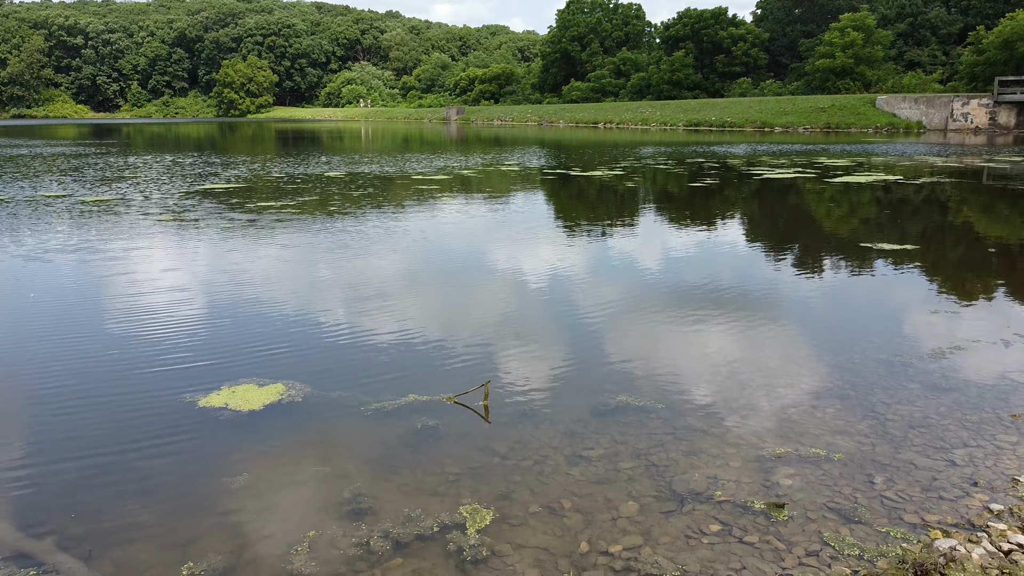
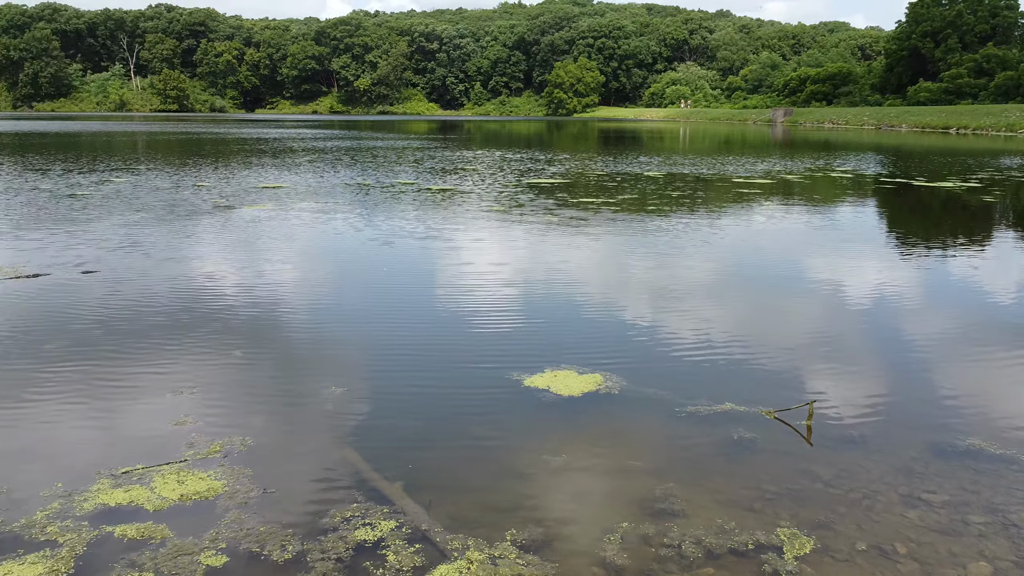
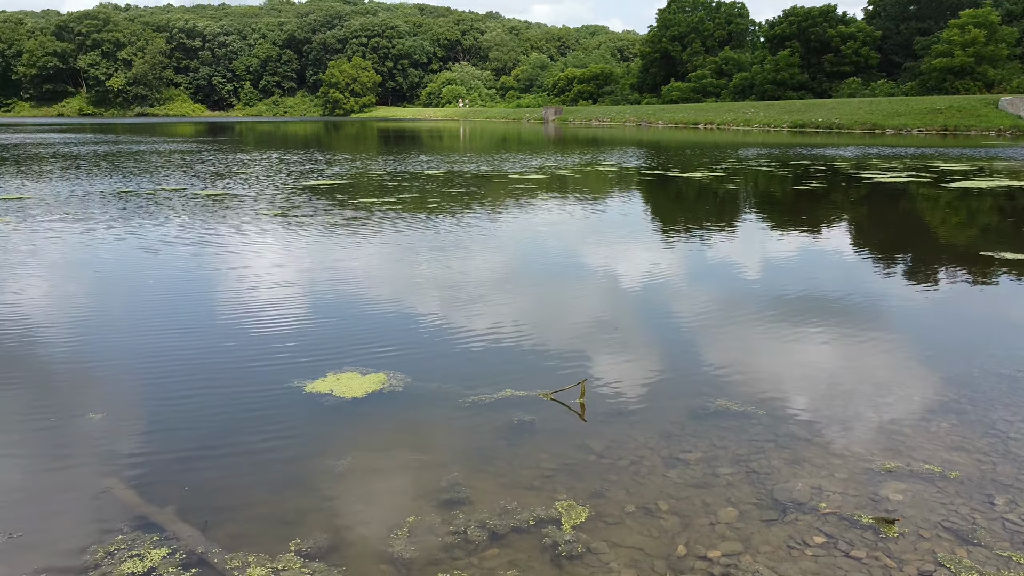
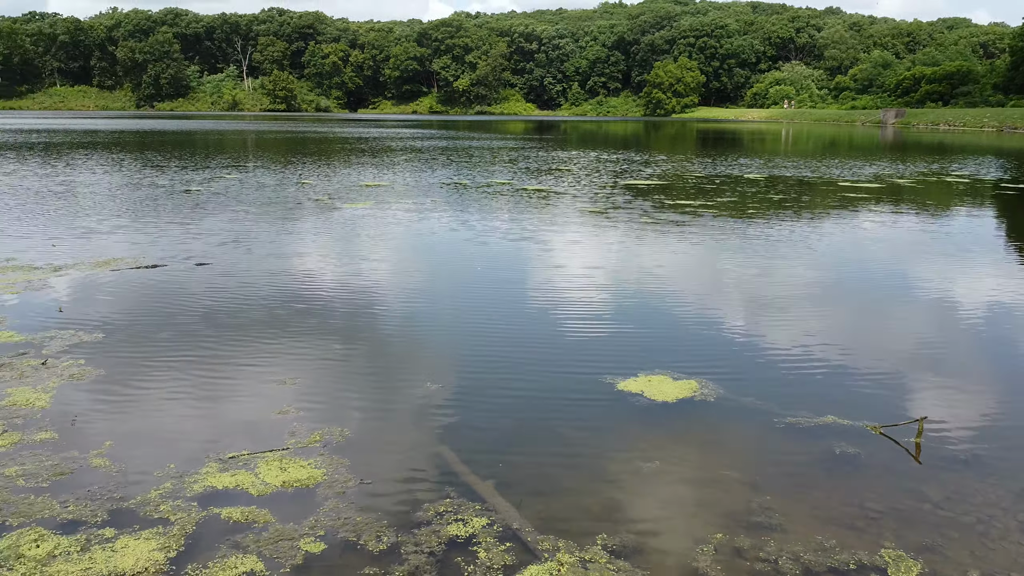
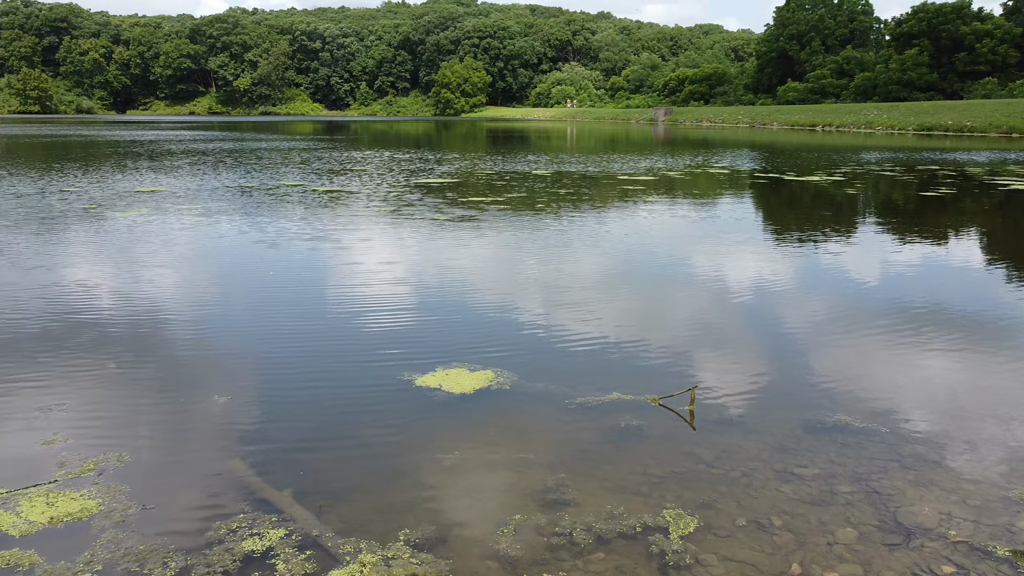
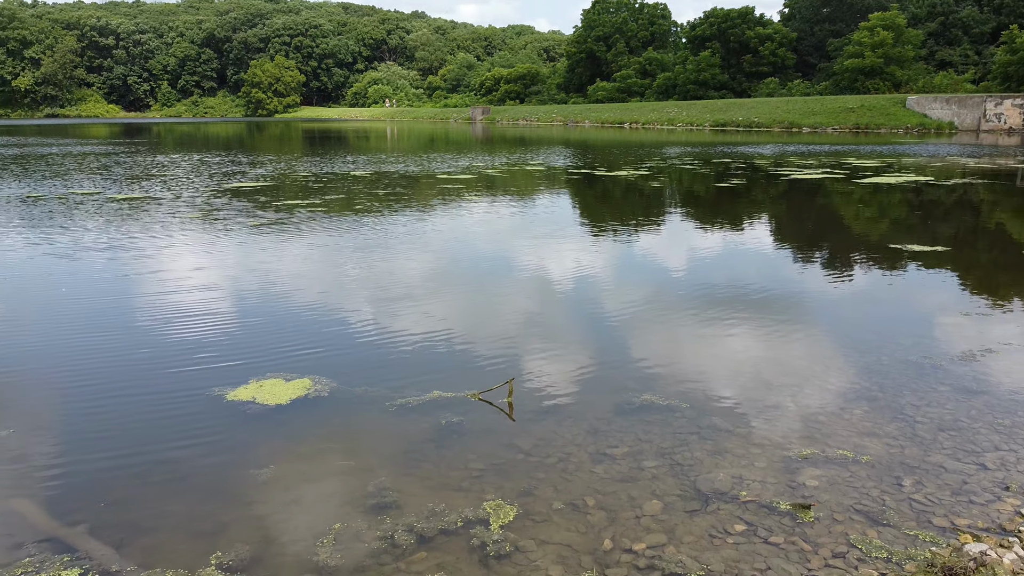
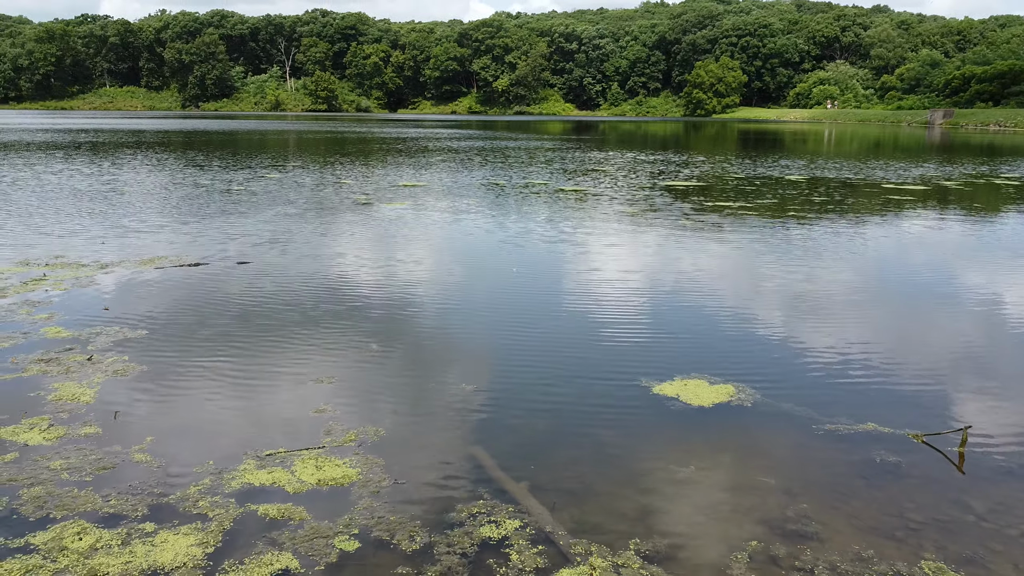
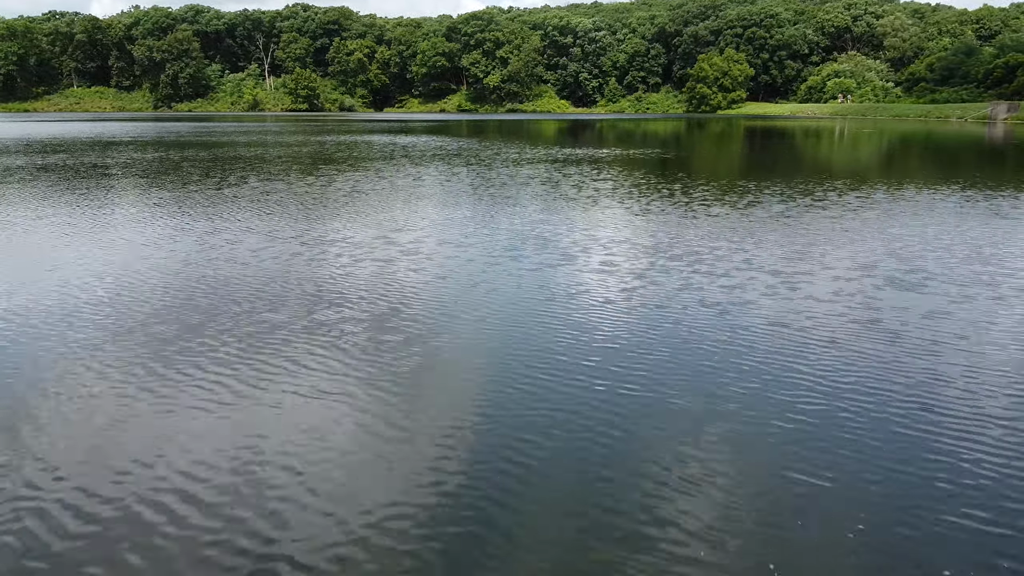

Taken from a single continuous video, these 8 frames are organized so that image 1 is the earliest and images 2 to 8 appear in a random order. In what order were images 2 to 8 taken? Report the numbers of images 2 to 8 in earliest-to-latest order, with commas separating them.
6, 3, 5, 2, 4, 7, 8
